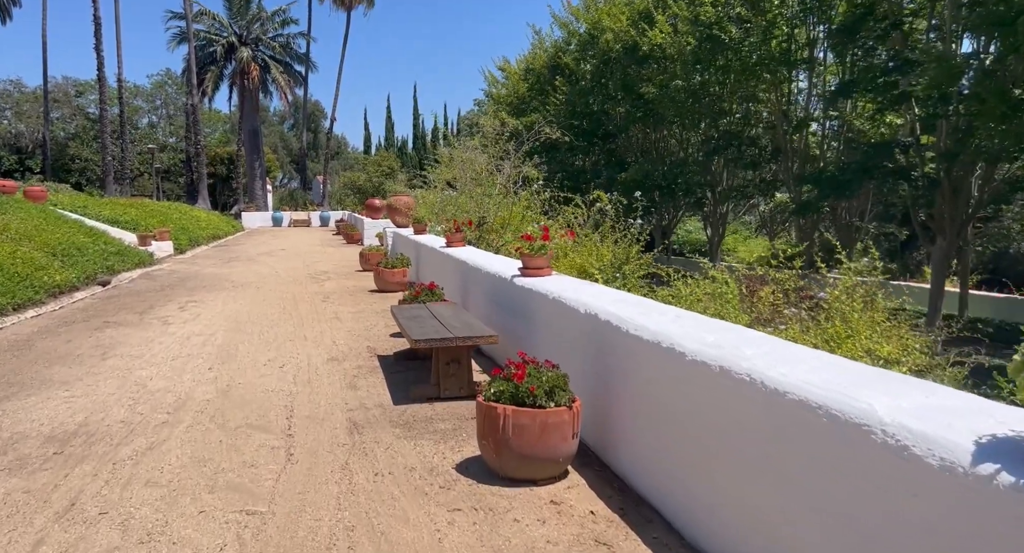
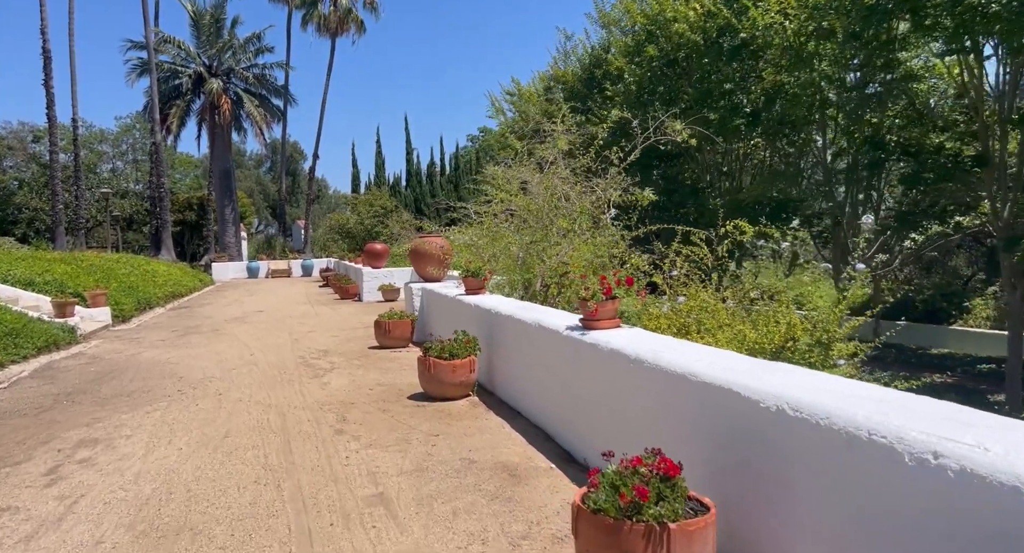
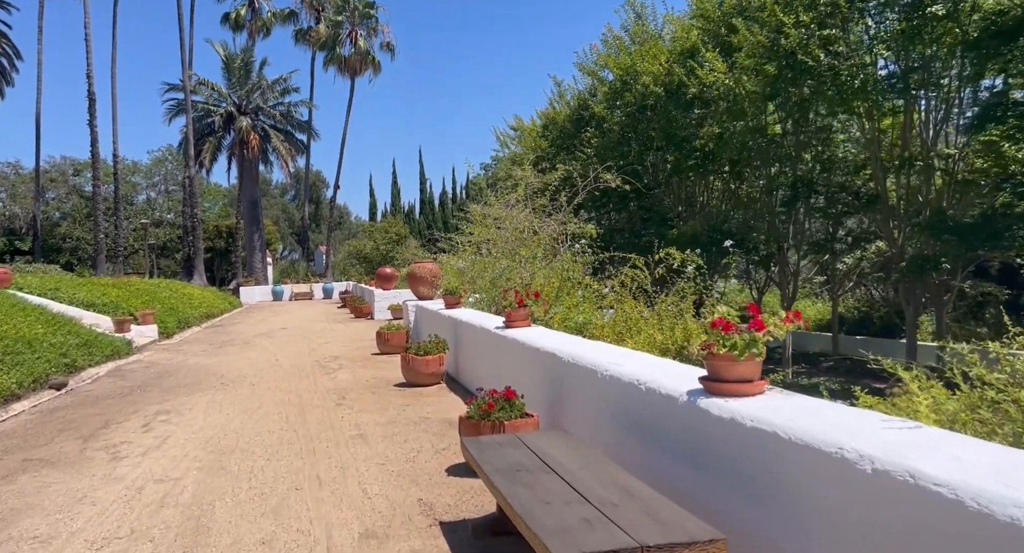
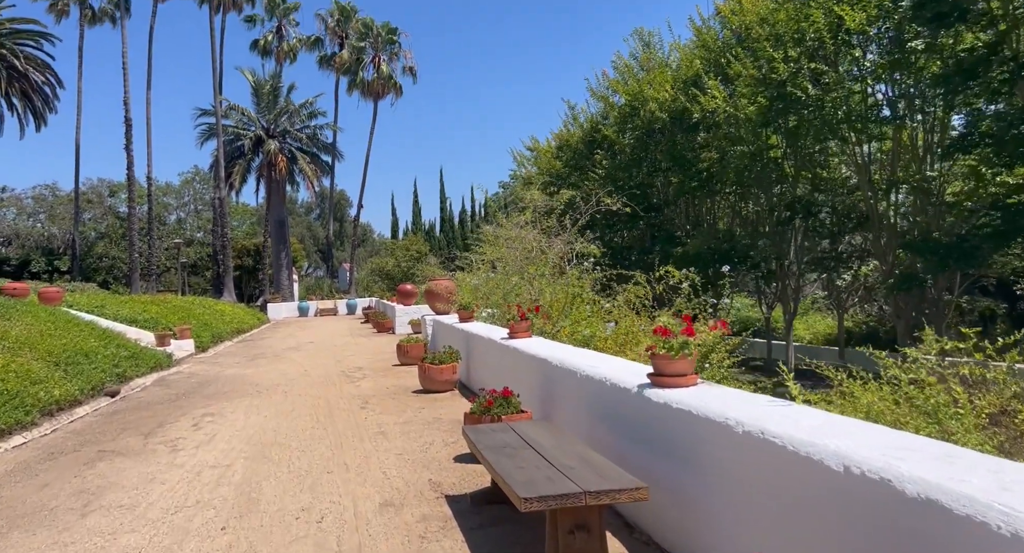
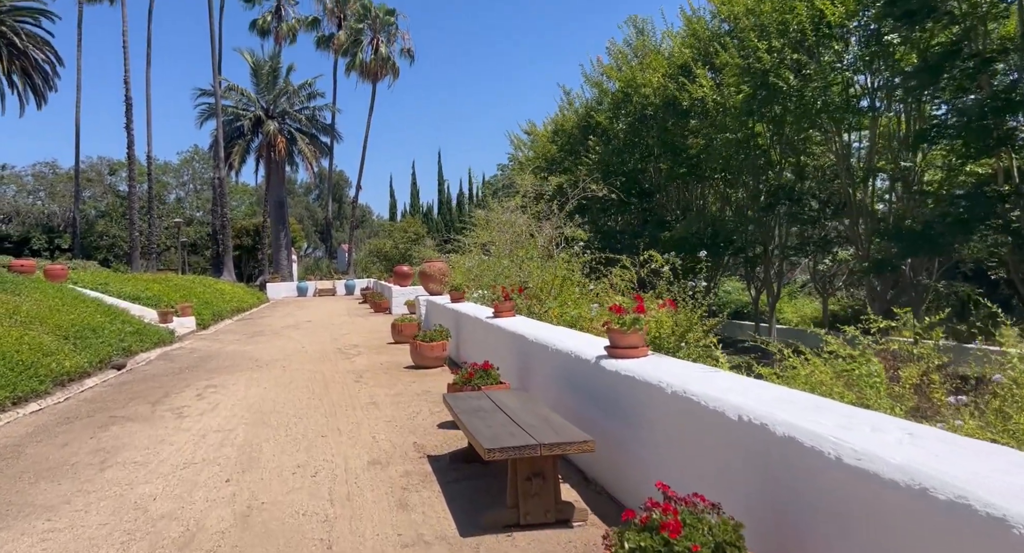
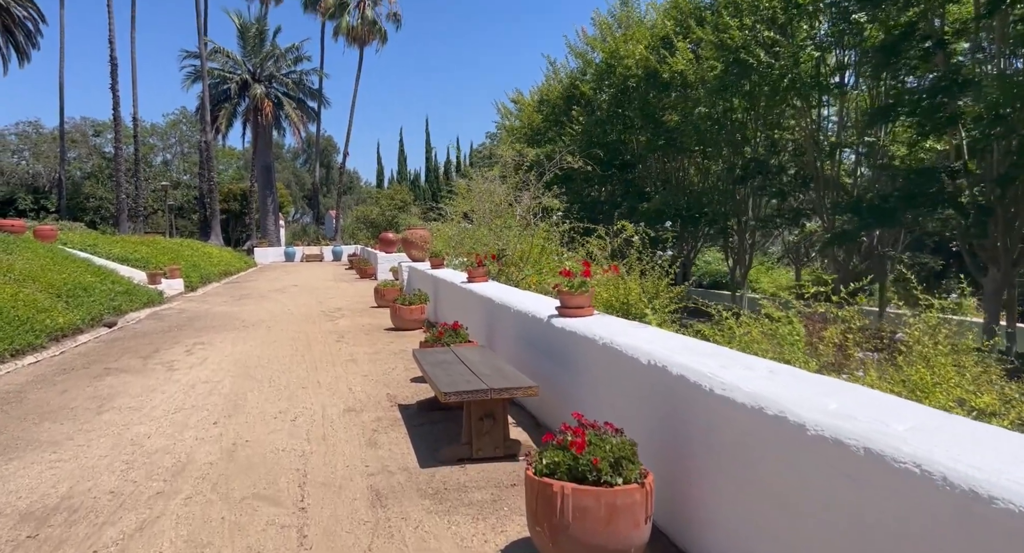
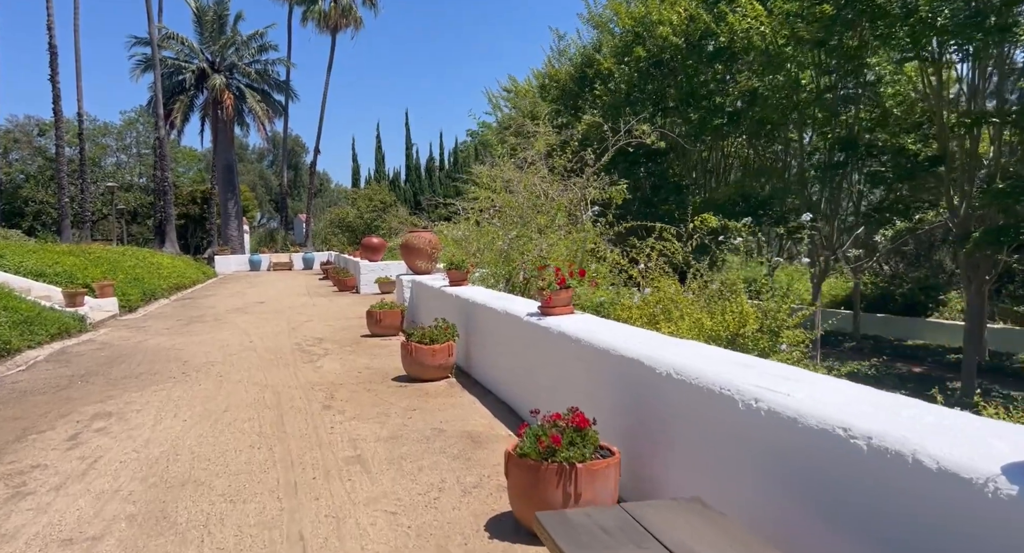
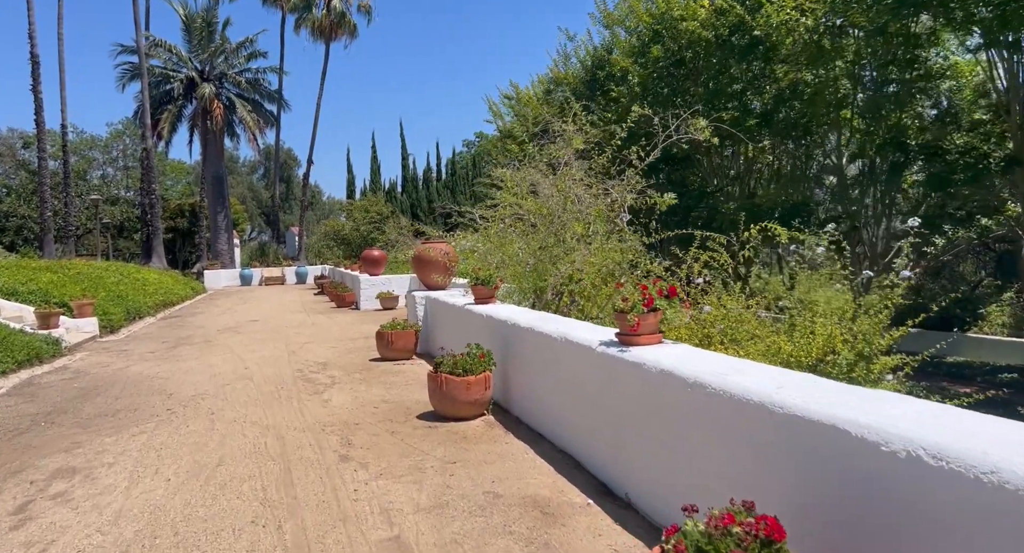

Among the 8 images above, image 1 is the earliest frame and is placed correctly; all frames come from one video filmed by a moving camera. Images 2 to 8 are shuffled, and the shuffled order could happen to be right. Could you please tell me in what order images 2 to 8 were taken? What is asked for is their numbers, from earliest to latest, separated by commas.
6, 5, 4, 3, 7, 2, 8
